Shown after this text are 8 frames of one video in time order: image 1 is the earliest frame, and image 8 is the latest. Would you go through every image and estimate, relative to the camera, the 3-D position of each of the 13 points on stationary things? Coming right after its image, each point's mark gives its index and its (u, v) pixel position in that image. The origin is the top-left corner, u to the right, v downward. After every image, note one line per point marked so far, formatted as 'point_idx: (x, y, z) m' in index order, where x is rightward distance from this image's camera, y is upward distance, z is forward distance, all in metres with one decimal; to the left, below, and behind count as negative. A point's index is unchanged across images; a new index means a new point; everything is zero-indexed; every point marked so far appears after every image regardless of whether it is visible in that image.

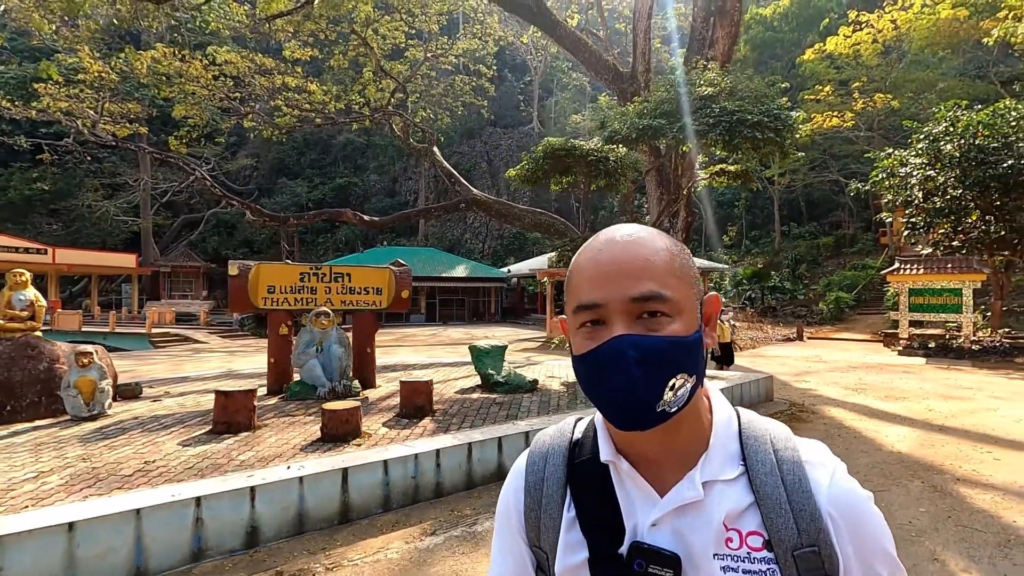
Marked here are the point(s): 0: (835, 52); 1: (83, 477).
0: (+8.3, +6.3, +15.3) m
1: (-2.0, -0.9, +2.8) m
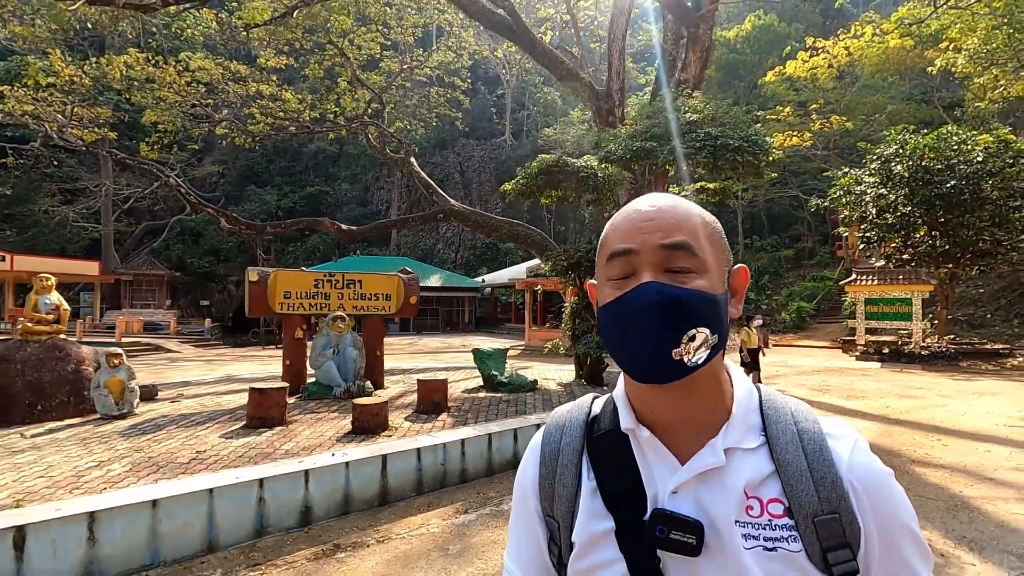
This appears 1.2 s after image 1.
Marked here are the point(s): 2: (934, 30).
0: (+7.7, +6.0, +16.3) m
1: (-1.8, -0.9, +3.0) m
2: (+9.2, +5.8, +13.1) m
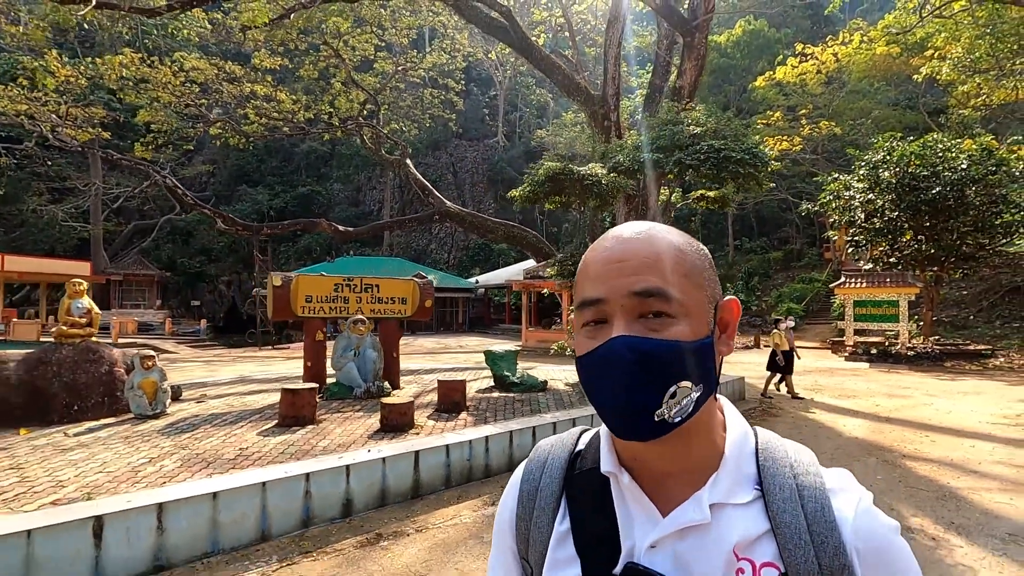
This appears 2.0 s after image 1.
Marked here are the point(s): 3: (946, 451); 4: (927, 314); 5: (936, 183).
0: (+7.6, +6.0, +16.6) m
1: (-1.7, -0.9, +3.2) m
2: (+9.2, +5.8, +13.5) m
3: (+3.1, -1.2, +4.3) m
4: (+8.0, -0.5, +11.4) m
5: (+7.4, +1.8, +10.3) m
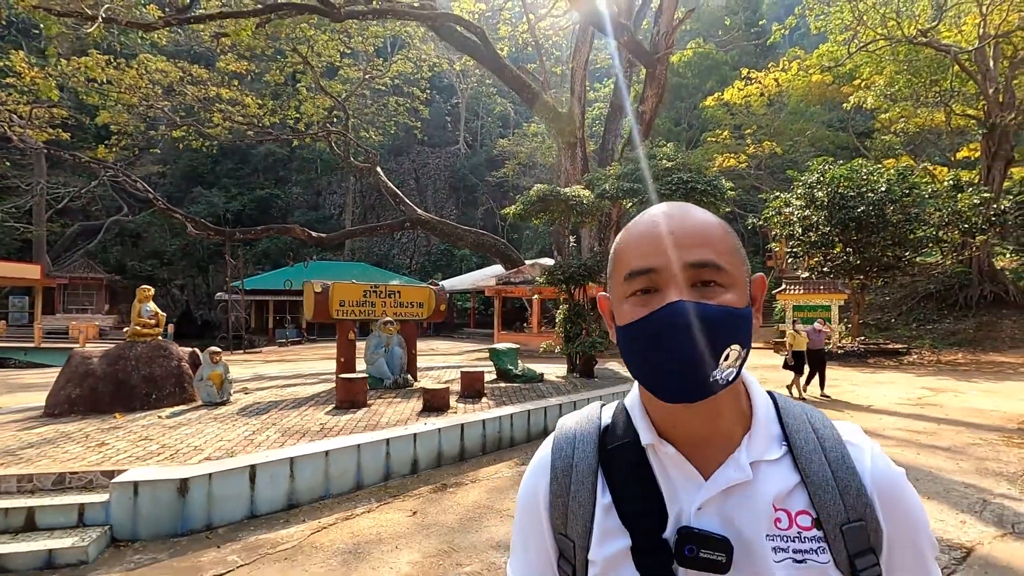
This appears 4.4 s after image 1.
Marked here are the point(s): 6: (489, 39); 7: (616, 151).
0: (+6.7, +5.8, +18.2) m
1: (-1.5, -1.0, +4.1) m
2: (+8.5, +5.6, +15.2) m
3: (+3.2, -1.2, +5.5) m
4: (+7.5, -0.6, +13.0) m
5: (+7.0, +1.7, +11.8) m
6: (-0.6, +5.4, +12.7) m
7: (+2.2, +3.0, +13.0) m
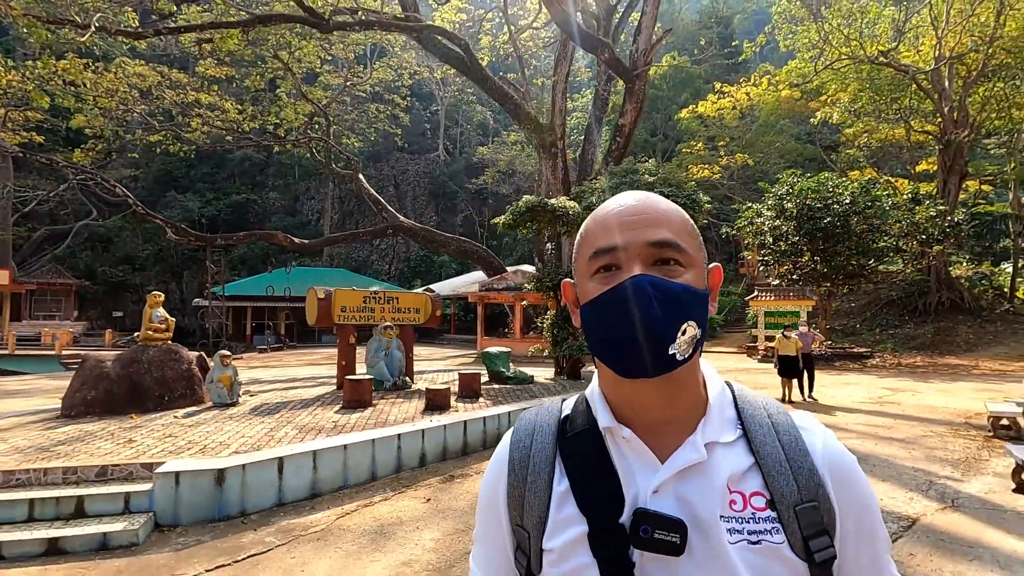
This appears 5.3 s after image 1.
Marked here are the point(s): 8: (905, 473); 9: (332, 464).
0: (+6.1, +5.6, +18.9) m
1: (-1.5, -1.0, +4.4) m
2: (+8.1, +5.4, +16.0) m
3: (+3.2, -1.3, +6.0) m
4: (+7.2, -0.8, +13.7) m
5: (+6.7, +1.5, +12.5) m
6: (-0.9, +5.3, +13.1) m
7: (+1.9, +2.9, +13.5) m
8: (+2.6, -1.2, +3.9) m
9: (-1.2, -1.1, +3.8) m
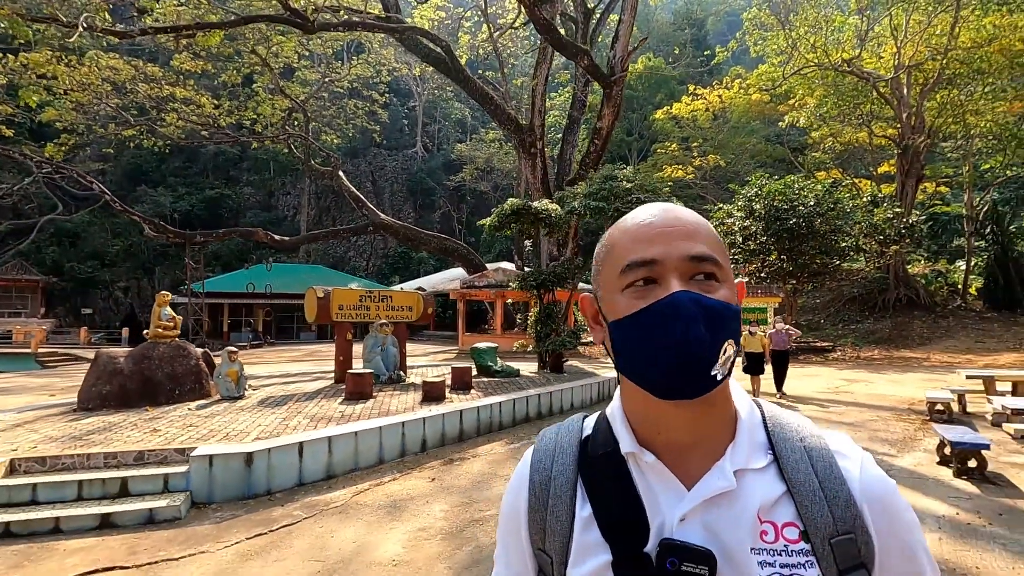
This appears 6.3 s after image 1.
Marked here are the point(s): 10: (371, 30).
0: (+5.5, +5.7, +19.6) m
1: (-1.5, -1.0, +4.7) m
2: (+7.5, +5.5, +16.7) m
3: (+3.0, -1.3, +6.5) m
4: (+6.7, -0.7, +14.4) m
5: (+6.3, +1.6, +13.2) m
6: (-1.3, +5.3, +13.5) m
7: (+1.4, +3.0, +14.0) m
8: (+2.5, -1.2, +4.5) m
9: (-1.2, -1.1, +4.2) m
10: (-2.9, +5.4, +12.4) m
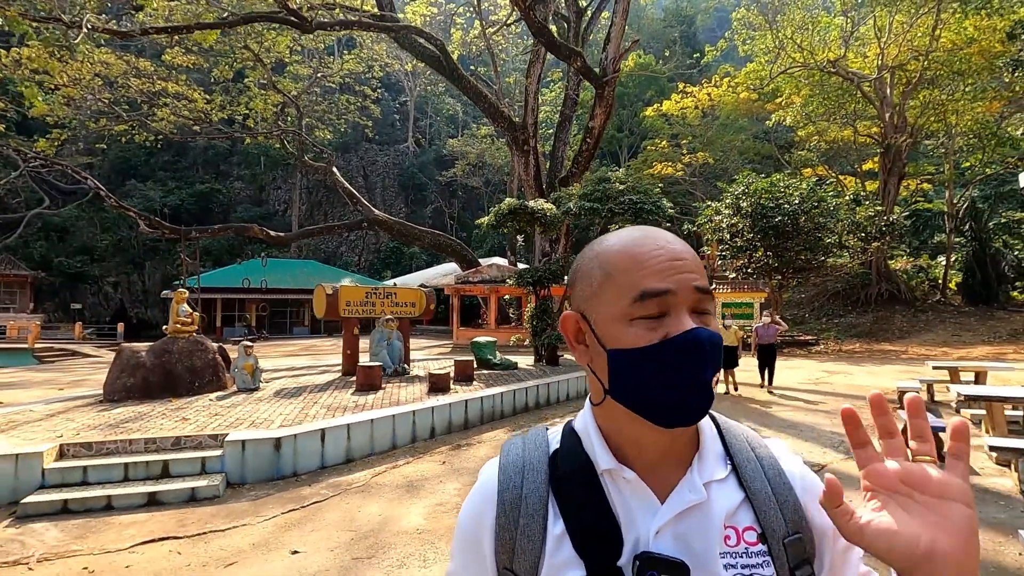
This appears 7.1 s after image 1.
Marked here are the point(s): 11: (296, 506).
0: (+5.2, +5.9, +20.0) m
1: (-1.5, -1.0, +5.1) m
2: (+7.3, +5.7, +17.1) m
3: (+3.0, -1.3, +7.0) m
4: (+6.6, -0.6, +14.9) m
5: (+6.1, +1.7, +13.6) m
6: (-1.5, +5.4, +13.8) m
7: (+1.3, +3.1, +14.3) m
8: (+2.6, -1.2, +4.9) m
9: (-1.2, -1.1, +4.6) m
10: (-3.1, +5.5, +12.7) m
11: (-1.3, -1.3, +3.6) m
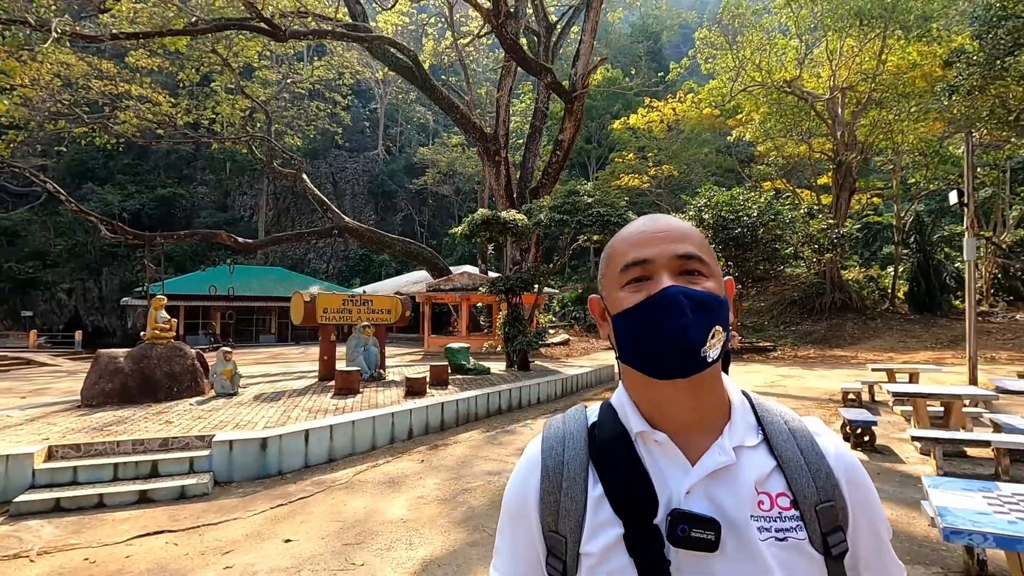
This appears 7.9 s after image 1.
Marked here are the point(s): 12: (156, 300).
0: (+4.2, +5.6, +20.6) m
1: (-1.8, -1.1, +5.3) m
2: (+6.5, +5.4, +17.9) m
3: (+2.7, -1.4, +7.4) m
4: (+5.8, -0.8, +15.5) m
5: (+5.4, +1.5, +14.3) m
6: (-2.1, +5.2, +14.0) m
7: (+0.6, +2.9, +14.7) m
8: (+2.3, -1.3, +5.3) m
9: (-1.4, -1.2, +4.8) m
10: (-3.7, +5.3, +12.8) m
11: (-1.5, -1.4, +3.8) m
12: (-3.7, -0.1, +6.2) m
